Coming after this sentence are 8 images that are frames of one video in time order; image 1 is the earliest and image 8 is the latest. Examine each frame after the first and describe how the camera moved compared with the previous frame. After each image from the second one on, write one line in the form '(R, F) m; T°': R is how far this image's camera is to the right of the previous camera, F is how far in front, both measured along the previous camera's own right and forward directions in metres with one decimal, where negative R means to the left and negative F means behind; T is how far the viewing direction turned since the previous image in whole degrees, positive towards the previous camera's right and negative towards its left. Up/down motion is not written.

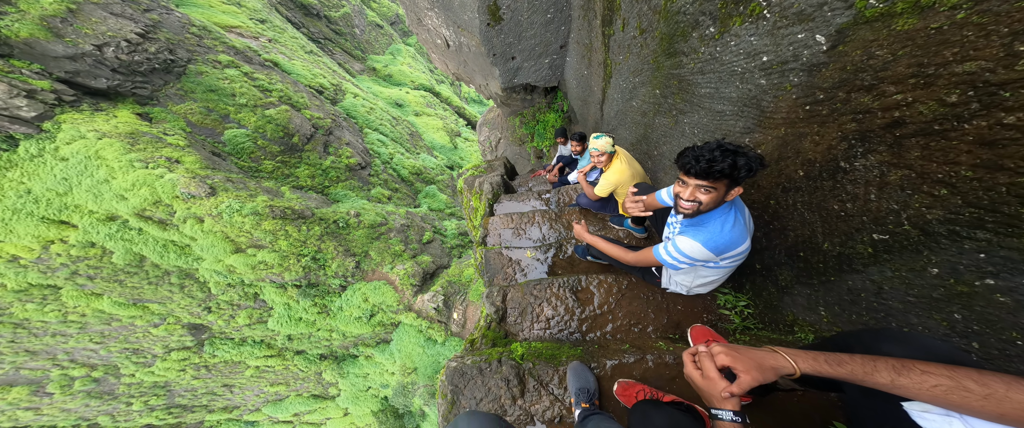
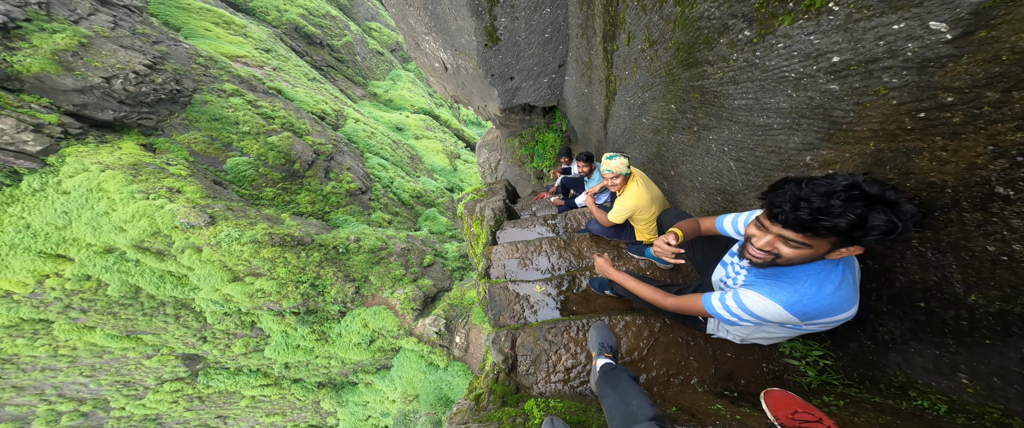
(0.0, +0.3) m; 0°
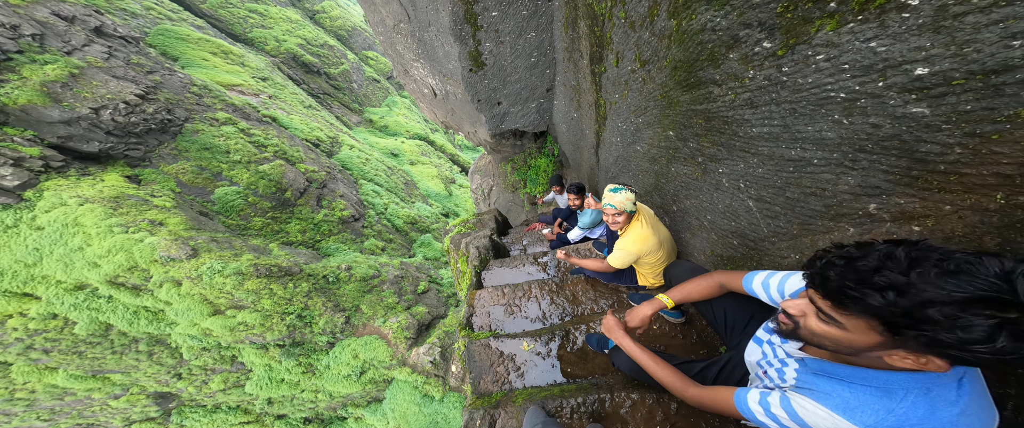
(+0.1, +0.4) m; +1°
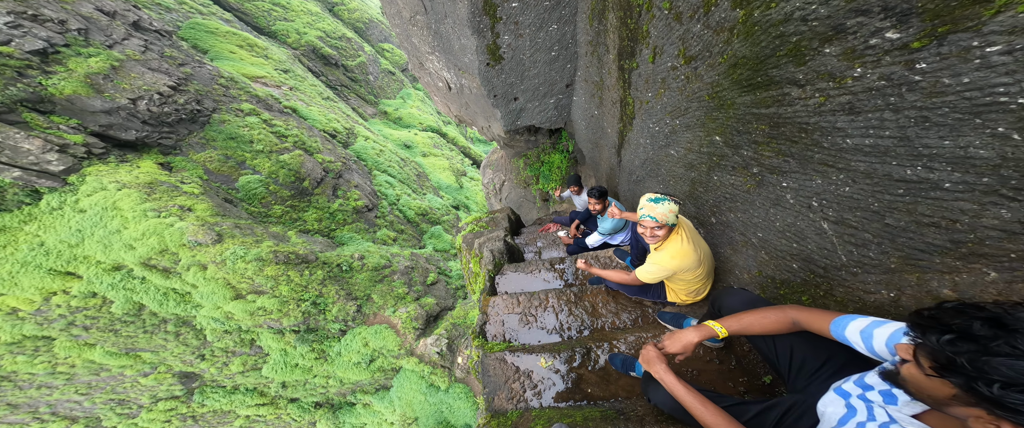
(-0.1, +0.2) m; -2°
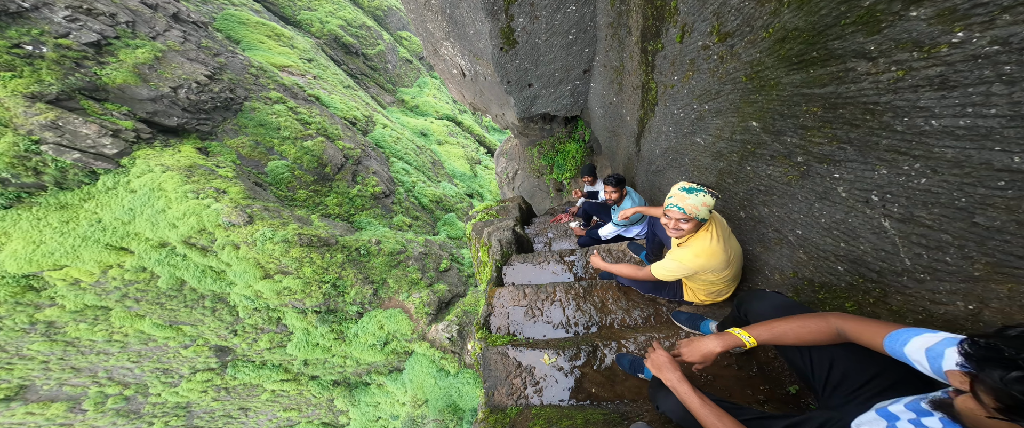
(+0.1, +0.1) m; -3°
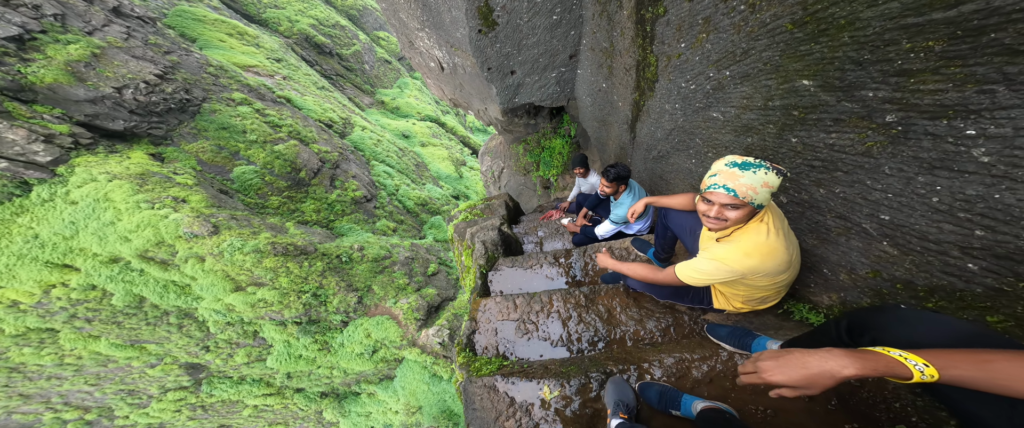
(0.0, +0.5) m; +3°
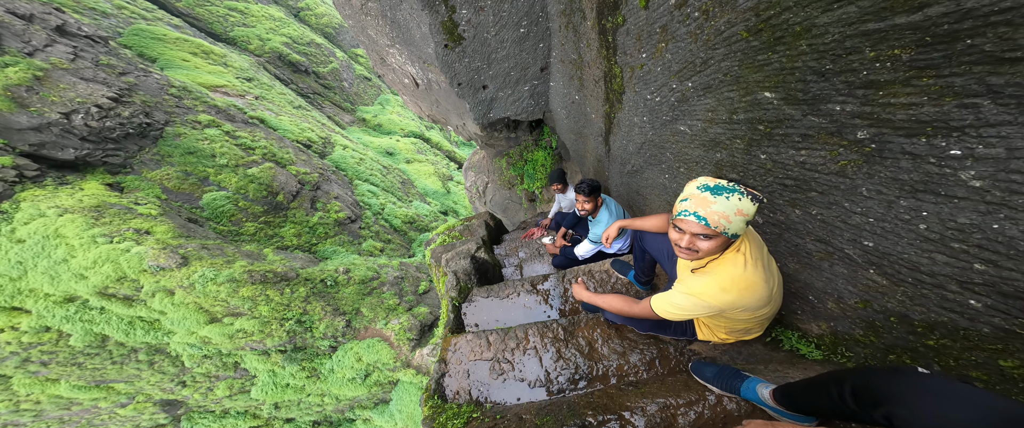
(+0.2, +0.2) m; +3°
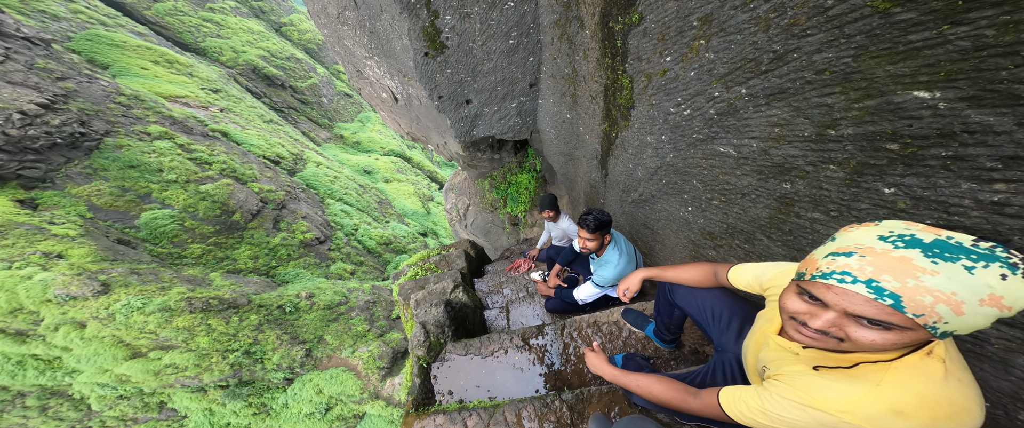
(-0.1, +0.6) m; +4°
